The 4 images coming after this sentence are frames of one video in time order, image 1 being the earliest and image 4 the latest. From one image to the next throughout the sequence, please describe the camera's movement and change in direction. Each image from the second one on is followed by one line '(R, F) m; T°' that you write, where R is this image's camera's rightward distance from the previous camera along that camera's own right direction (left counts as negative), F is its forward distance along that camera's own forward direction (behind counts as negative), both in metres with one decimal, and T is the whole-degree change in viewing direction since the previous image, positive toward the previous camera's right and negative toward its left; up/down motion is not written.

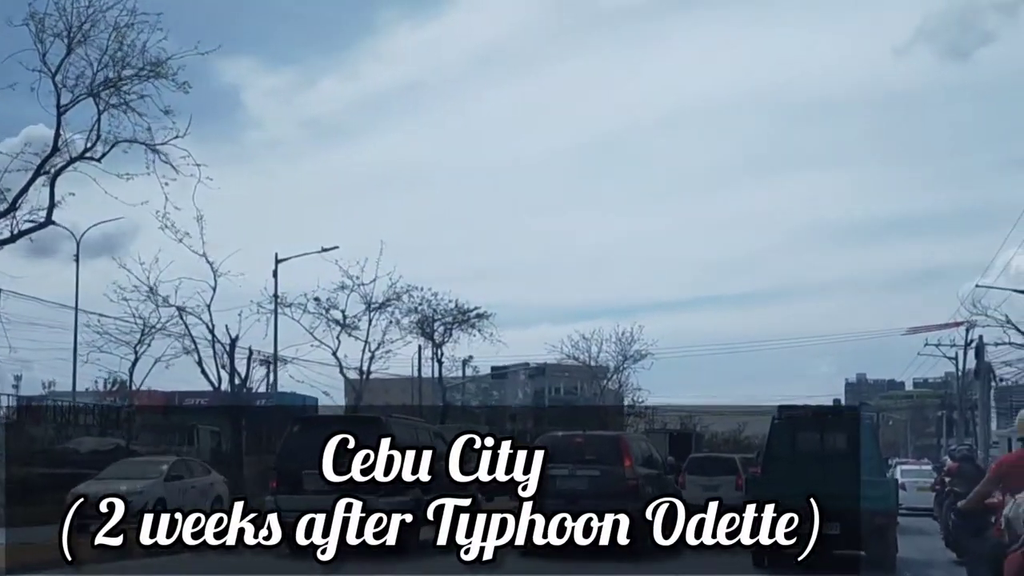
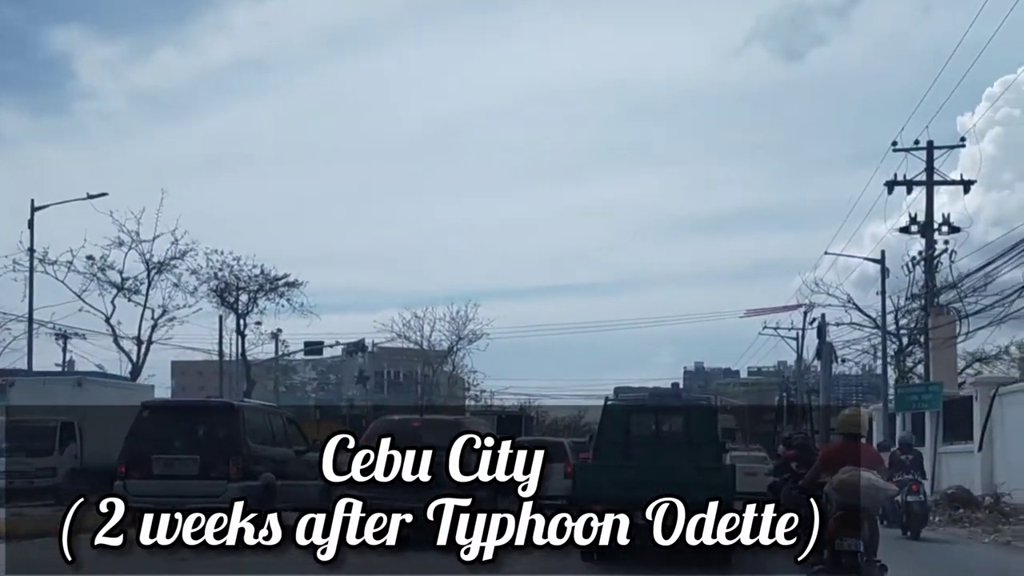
(-1.0, 0.0) m; +3°
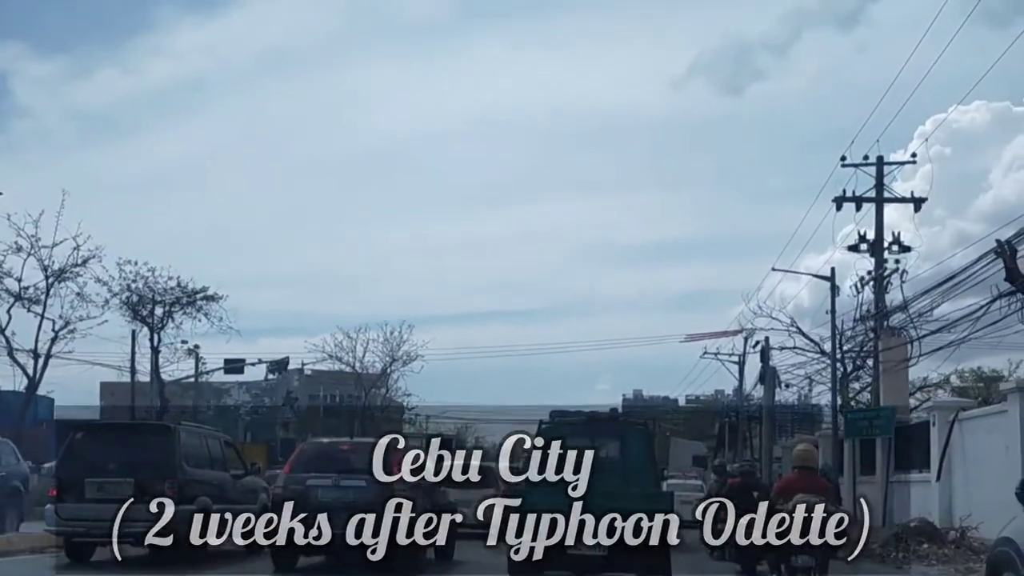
(+1.0, 0.0) m; -4°
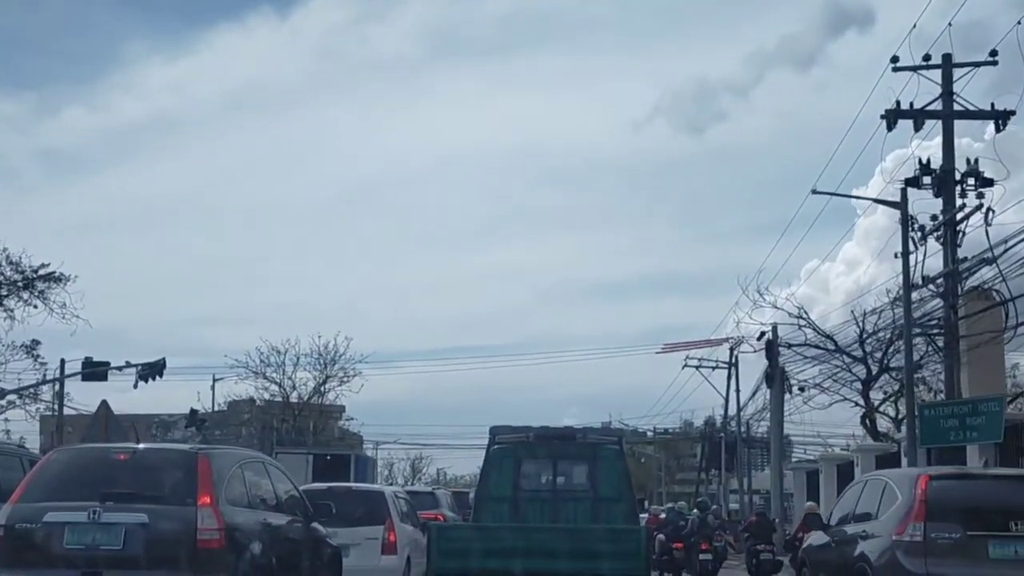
(+0.1, +2.9) m; +1°
